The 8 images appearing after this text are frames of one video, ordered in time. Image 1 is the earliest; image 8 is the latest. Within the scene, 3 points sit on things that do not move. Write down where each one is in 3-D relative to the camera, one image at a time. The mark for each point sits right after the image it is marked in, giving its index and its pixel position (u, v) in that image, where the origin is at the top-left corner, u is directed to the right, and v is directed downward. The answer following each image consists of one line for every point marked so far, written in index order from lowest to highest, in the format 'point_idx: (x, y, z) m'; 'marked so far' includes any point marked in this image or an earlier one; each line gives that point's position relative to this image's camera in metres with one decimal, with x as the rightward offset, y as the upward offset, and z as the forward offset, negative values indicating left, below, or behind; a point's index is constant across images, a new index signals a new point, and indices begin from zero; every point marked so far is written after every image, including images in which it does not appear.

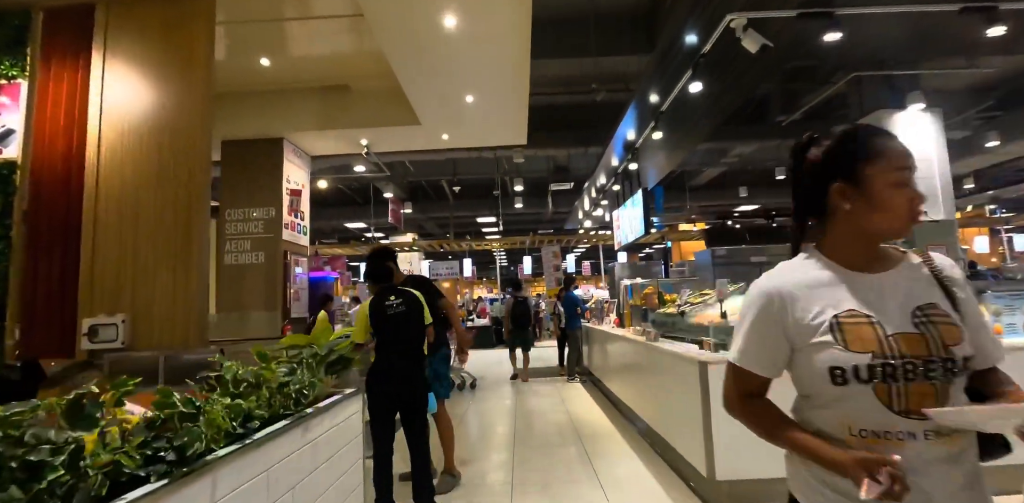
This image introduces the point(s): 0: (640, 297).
0: (+1.1, -0.4, +4.2) m
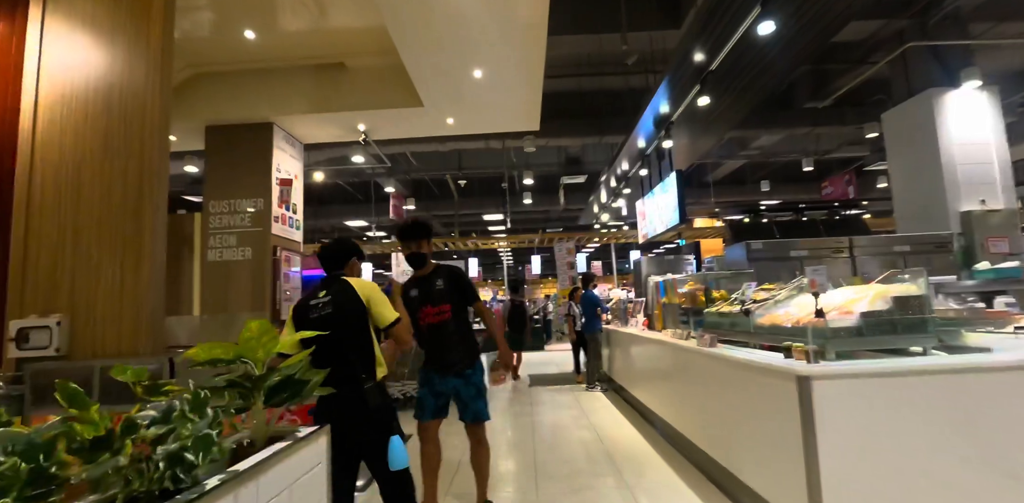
0: (+1.2, -0.3, +3.6) m
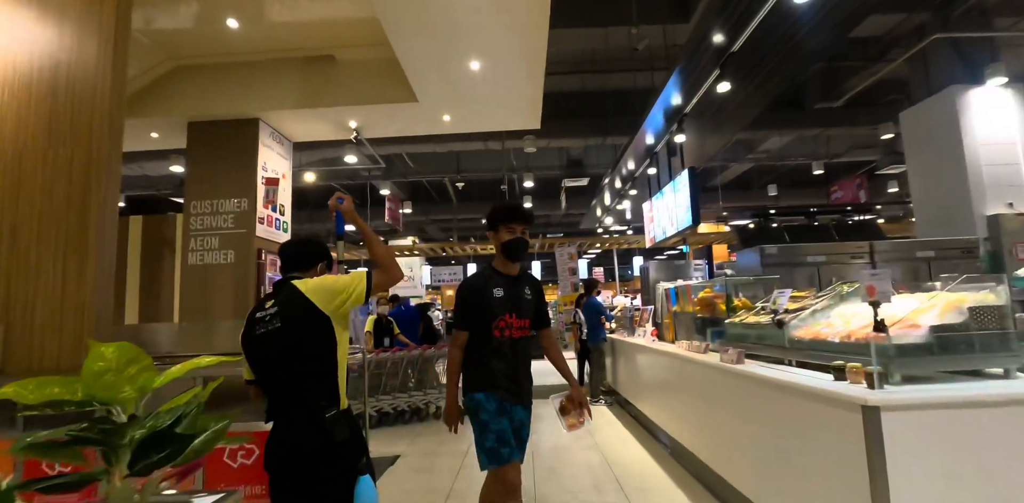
0: (+1.2, -0.4, +3.3) m
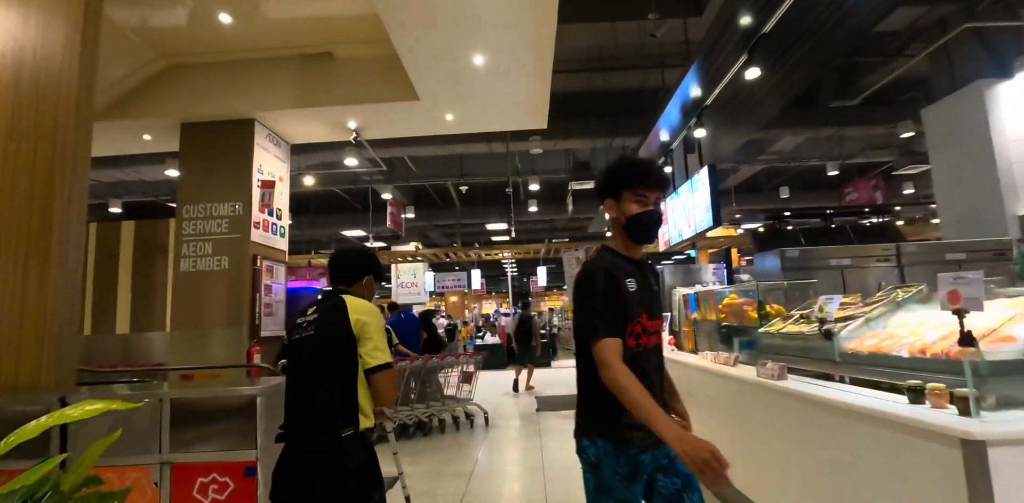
0: (+1.3, -0.4, +3.1) m
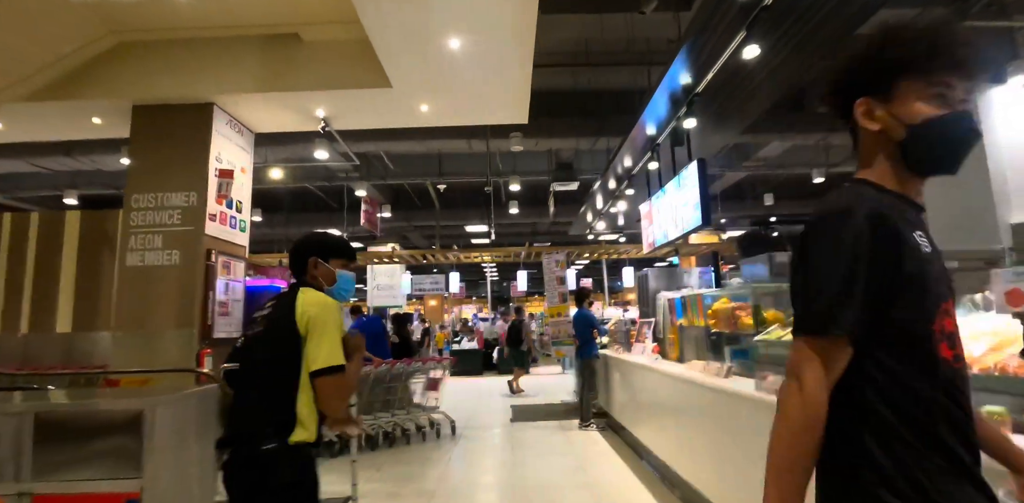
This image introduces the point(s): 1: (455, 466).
0: (+1.1, -0.4, +2.8) m
1: (-0.5, -1.9, +4.2) m
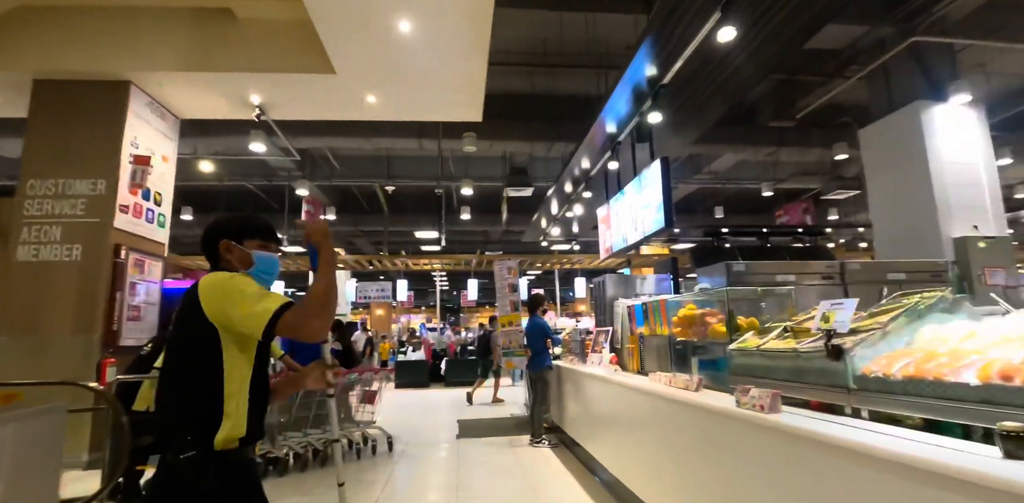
0: (+0.8, -0.4, +2.6) m
1: (-0.9, -1.9, +3.8) m
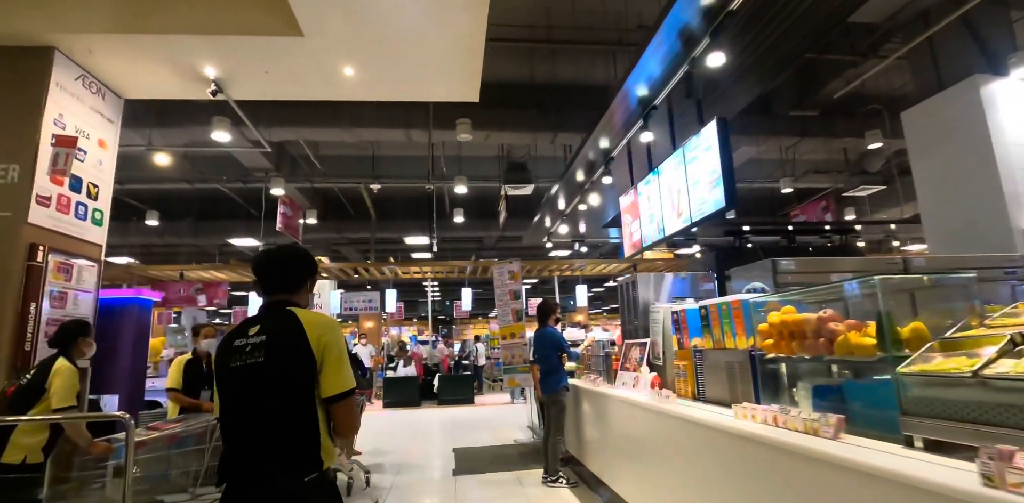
0: (+0.9, -0.3, +1.9) m
1: (-0.9, -1.9, +3.1) m
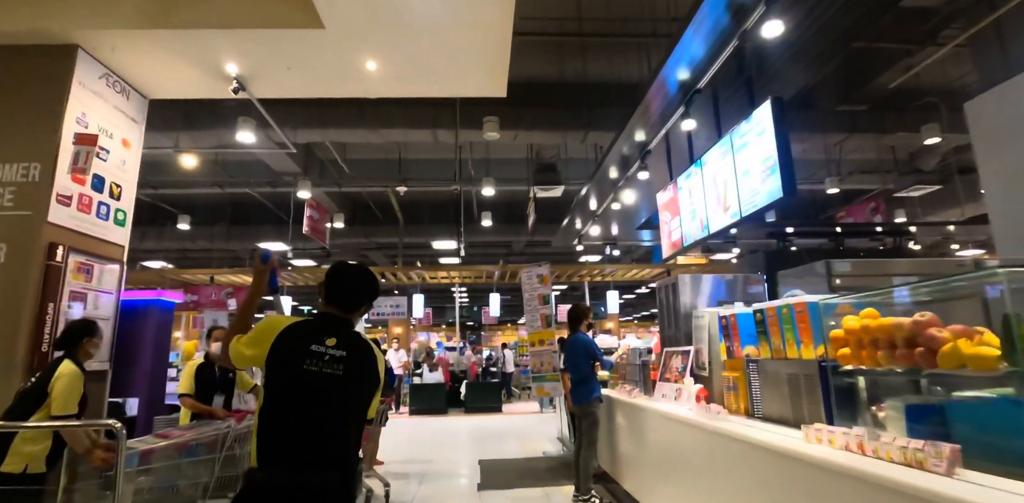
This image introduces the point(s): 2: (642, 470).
0: (+1.0, -0.3, +1.7) m
1: (-0.7, -1.9, +2.9) m
2: (+0.8, -1.4, +3.0) m
